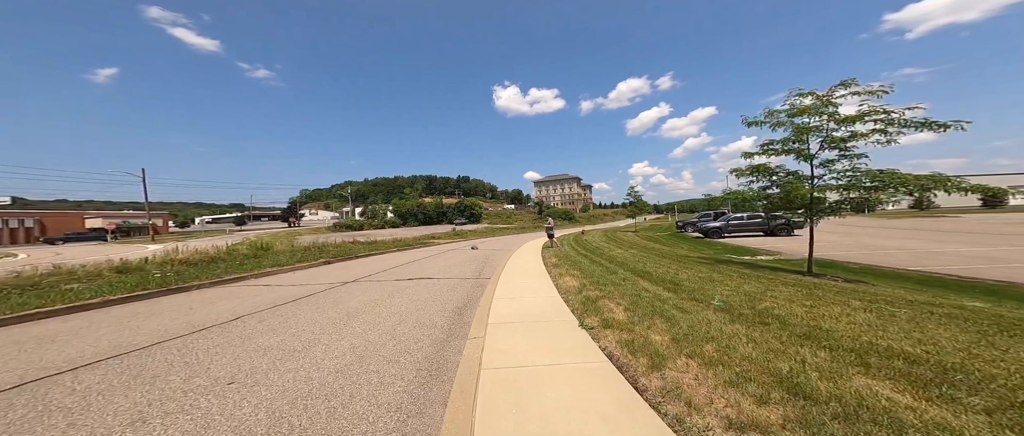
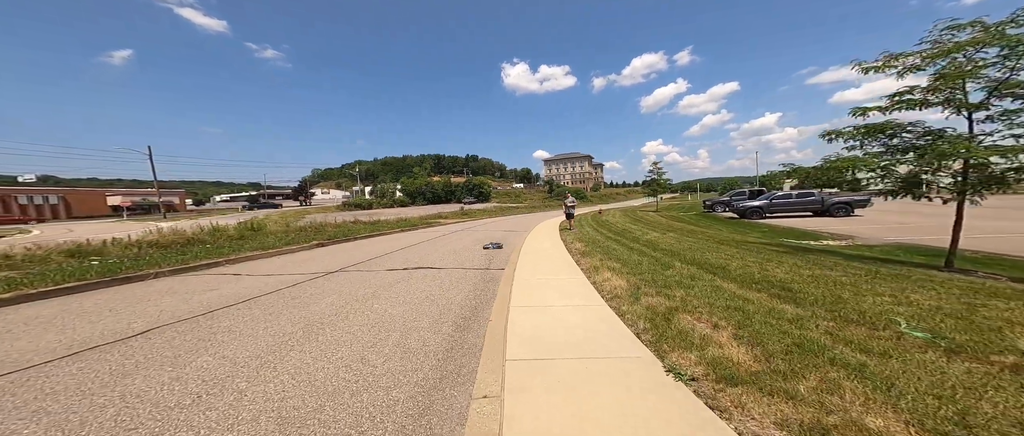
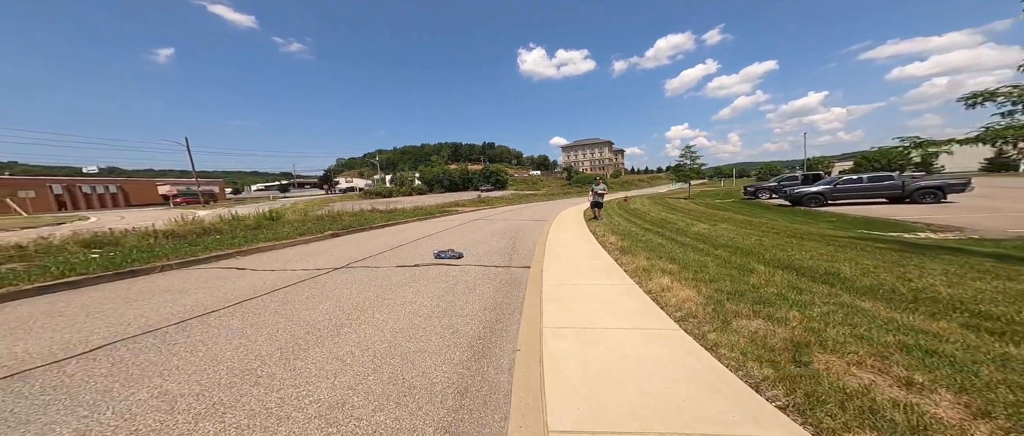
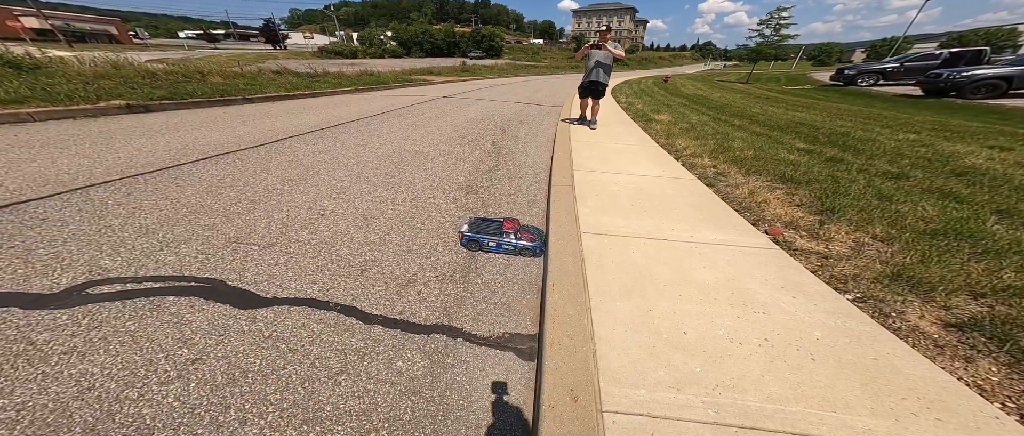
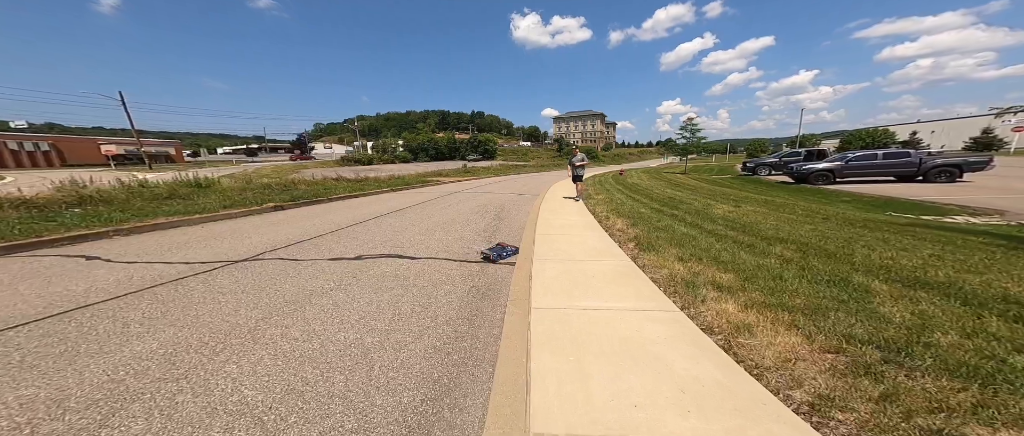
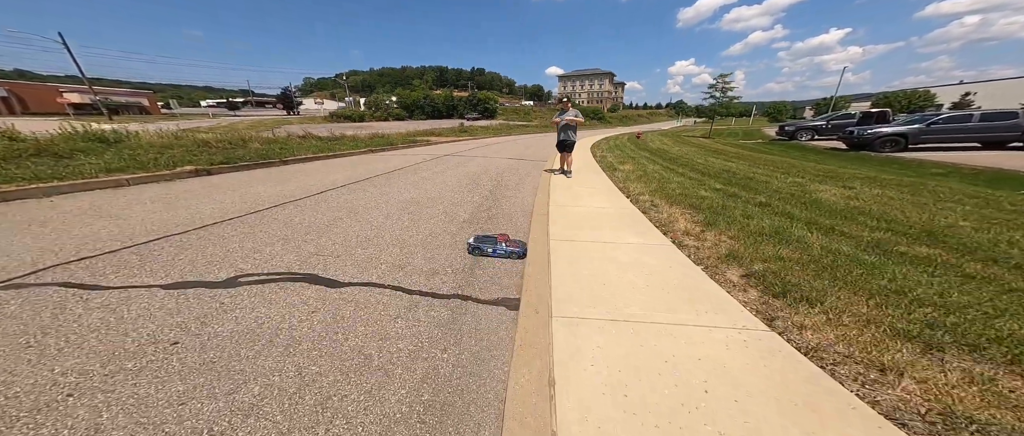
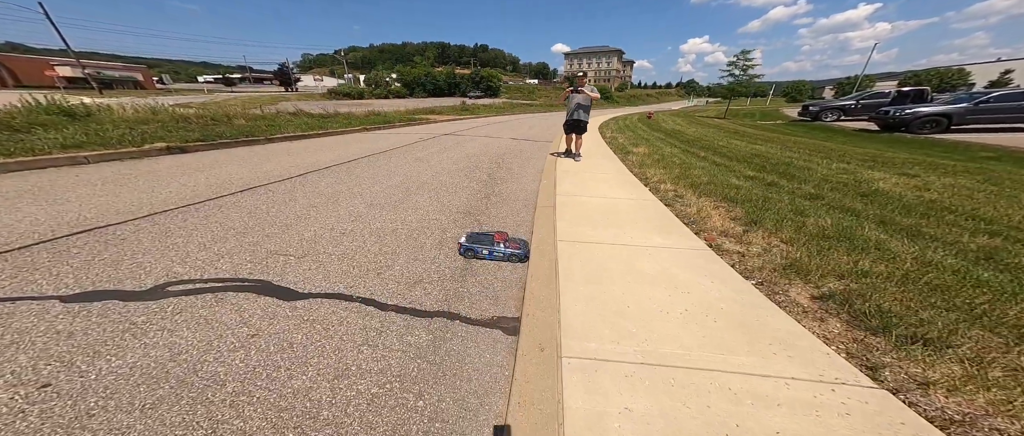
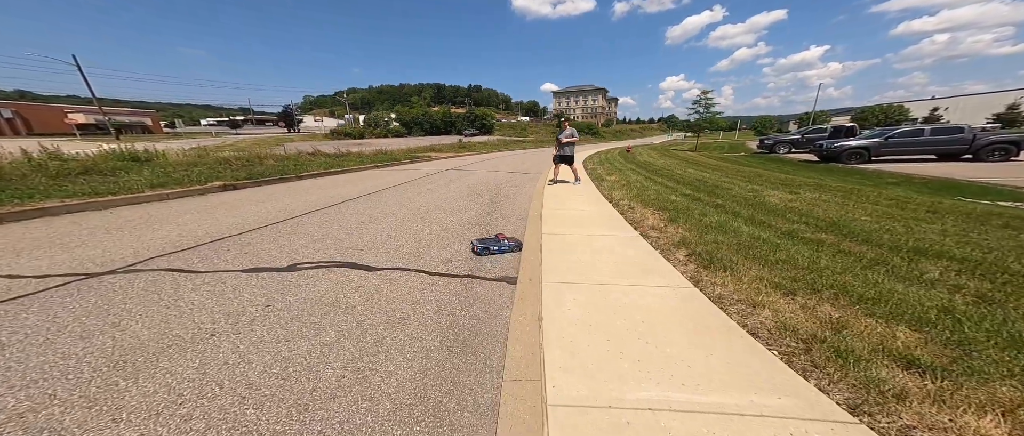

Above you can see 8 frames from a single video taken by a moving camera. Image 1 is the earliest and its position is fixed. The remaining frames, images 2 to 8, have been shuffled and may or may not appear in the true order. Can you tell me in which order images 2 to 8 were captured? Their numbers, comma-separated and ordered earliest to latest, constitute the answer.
2, 3, 5, 8, 6, 7, 4
